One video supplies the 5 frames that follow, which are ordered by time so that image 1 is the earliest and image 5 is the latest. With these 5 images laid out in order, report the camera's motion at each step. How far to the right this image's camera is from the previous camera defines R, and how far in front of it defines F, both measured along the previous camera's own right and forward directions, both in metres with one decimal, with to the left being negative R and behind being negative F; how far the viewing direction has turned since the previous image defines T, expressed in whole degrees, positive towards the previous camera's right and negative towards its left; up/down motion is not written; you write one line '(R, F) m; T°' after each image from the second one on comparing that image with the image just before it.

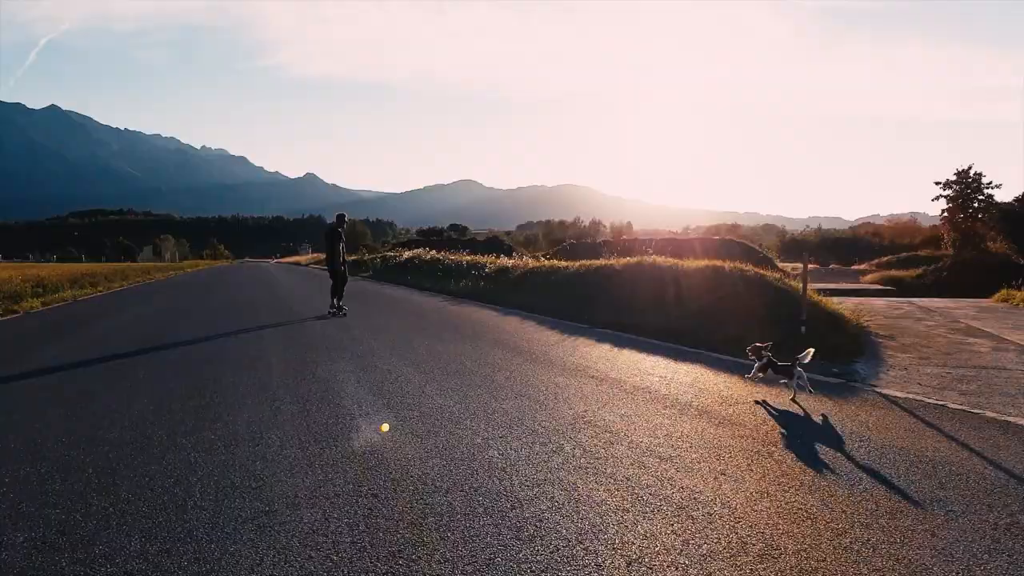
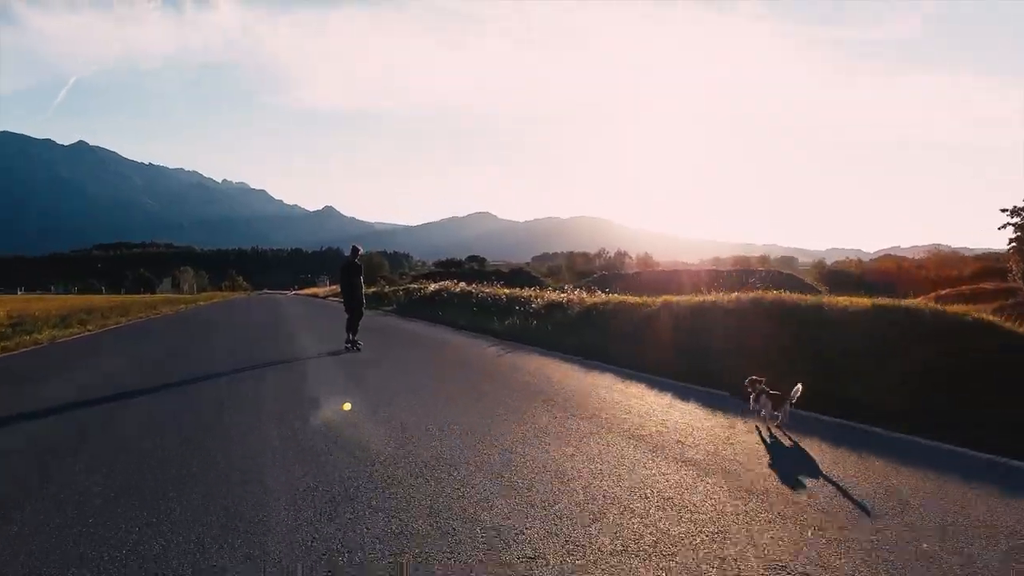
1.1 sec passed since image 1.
(-0.3, +1.1) m; -1°
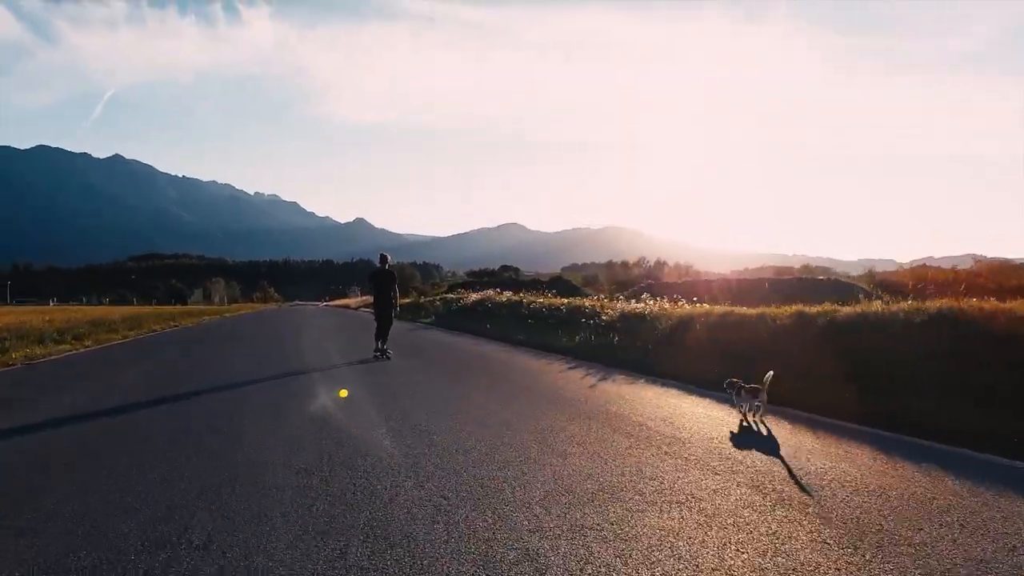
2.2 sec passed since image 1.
(-0.3, +1.2) m; -2°
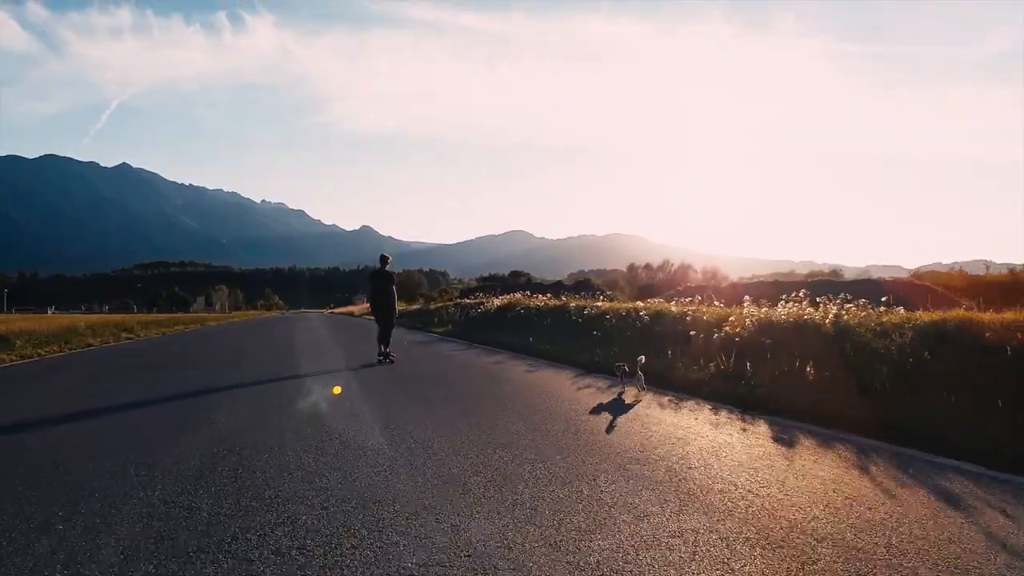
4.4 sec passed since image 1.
(-0.3, +1.8) m; 0°
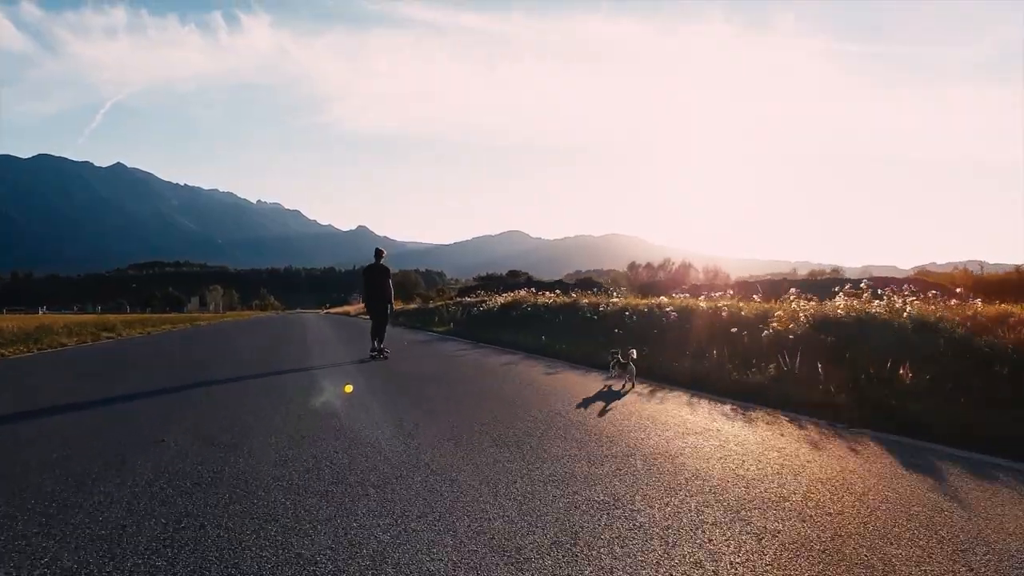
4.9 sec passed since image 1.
(-0.1, +0.5) m; 0°
